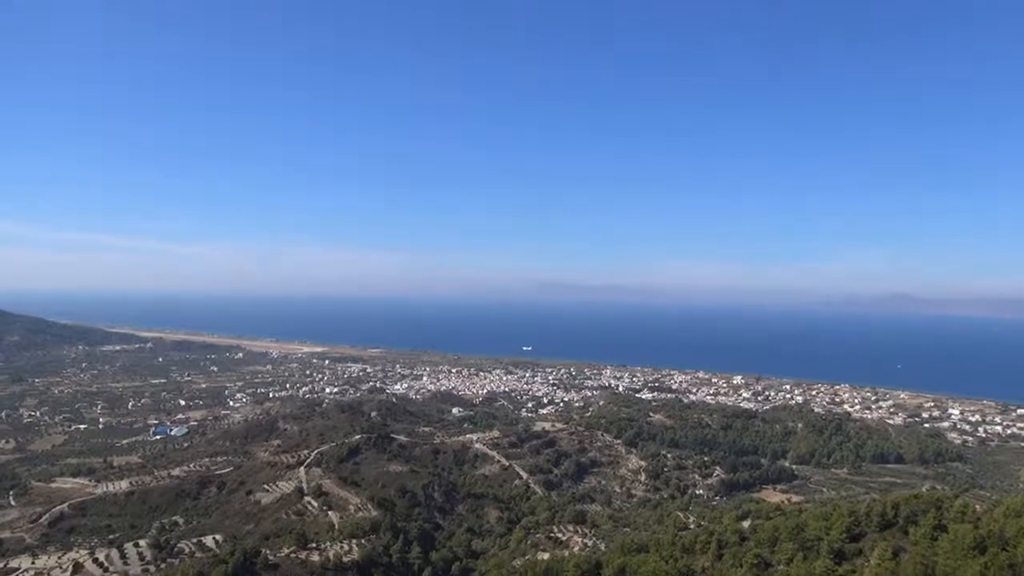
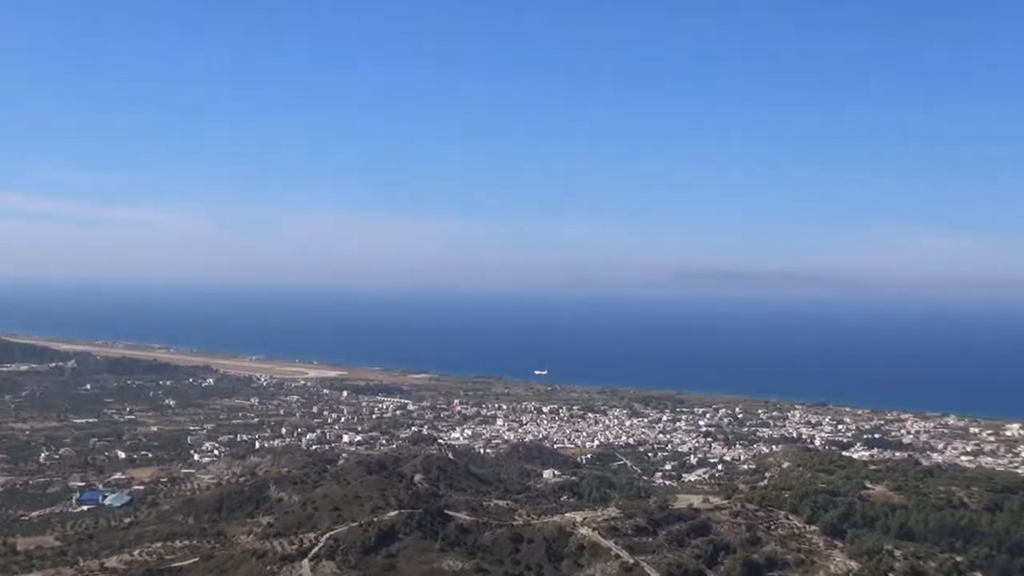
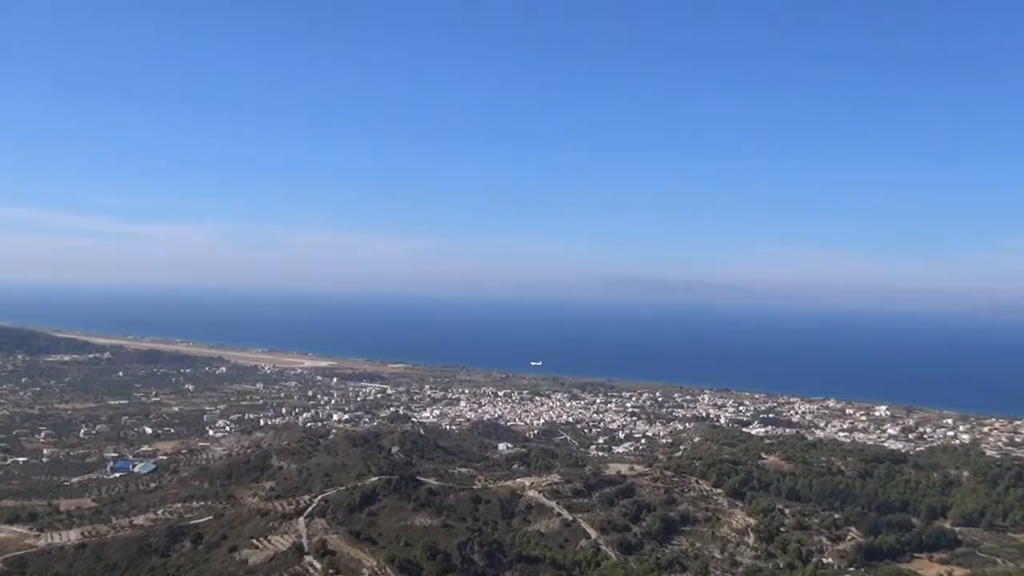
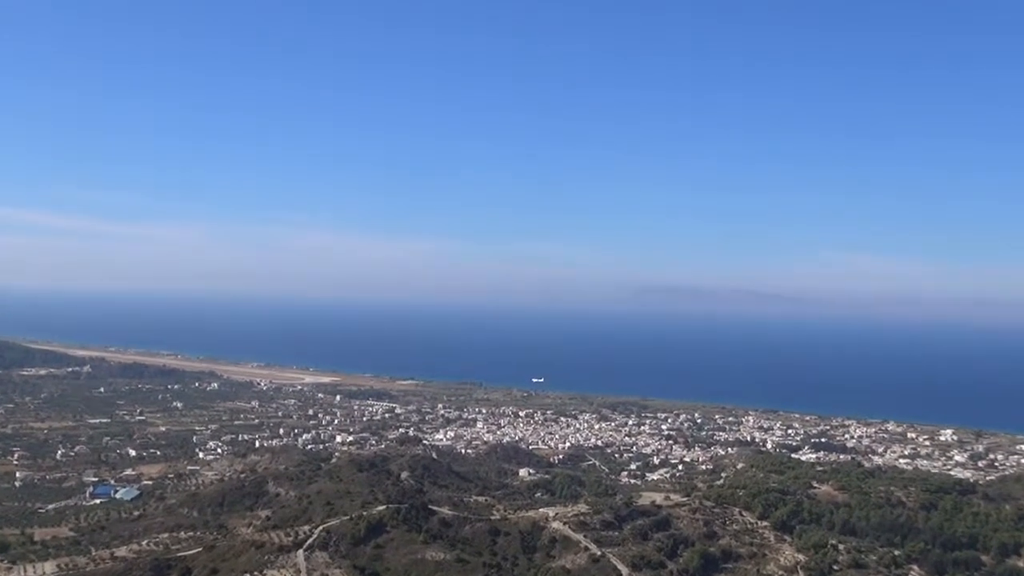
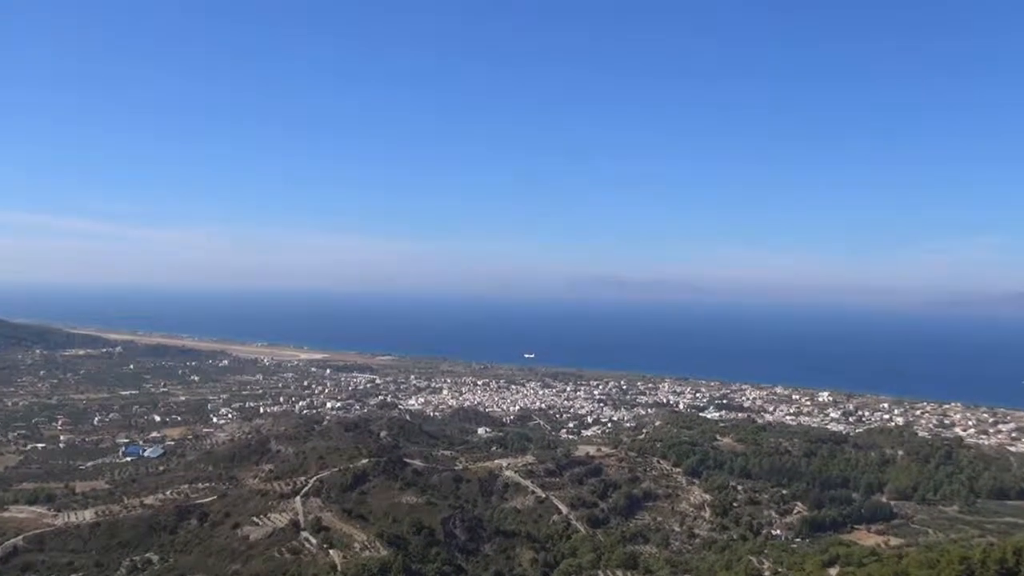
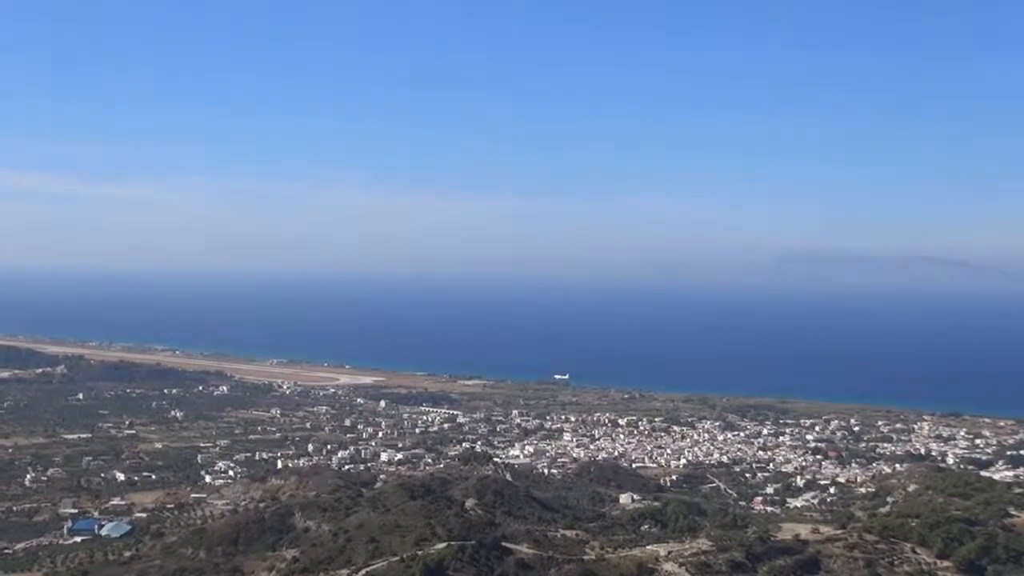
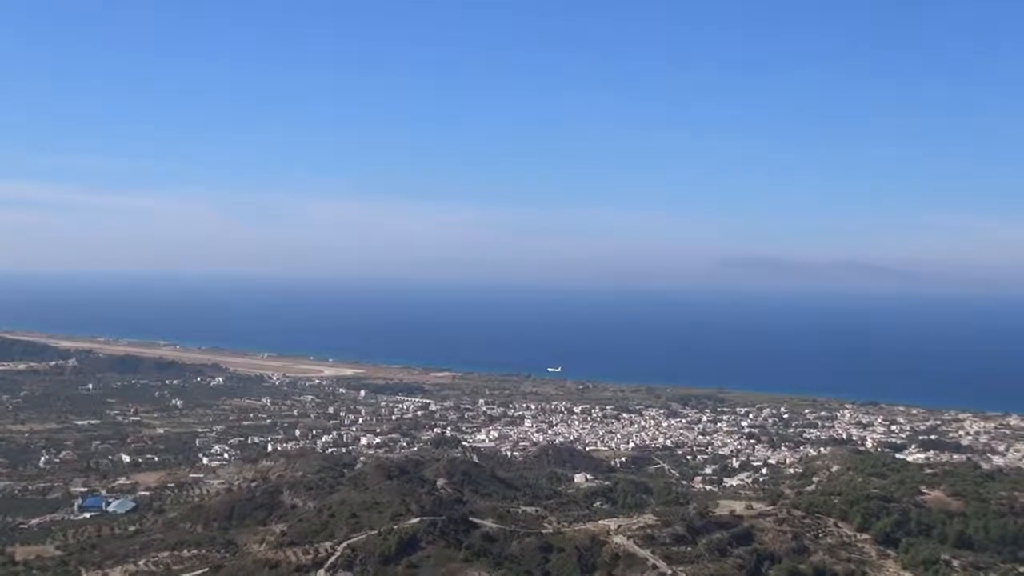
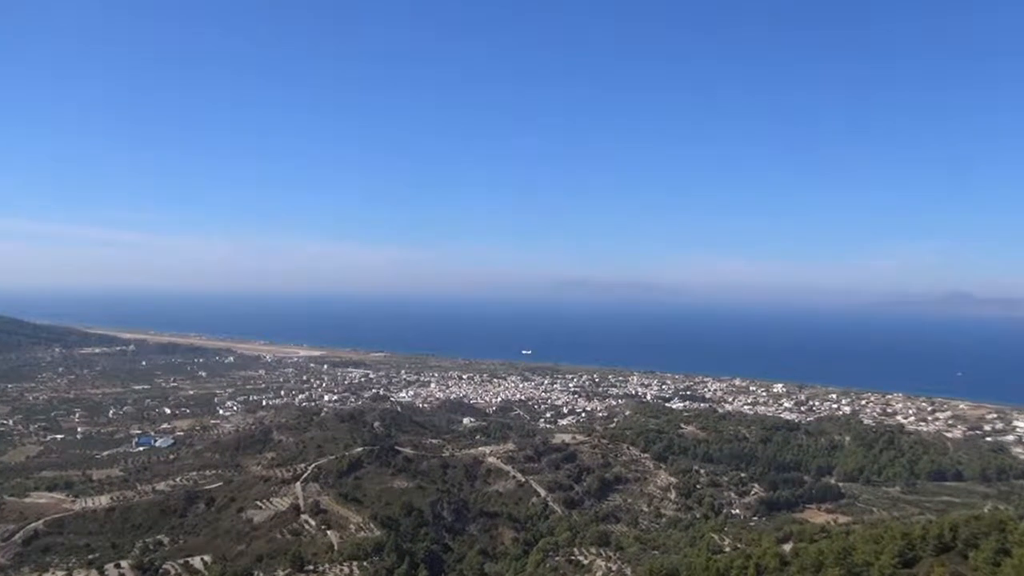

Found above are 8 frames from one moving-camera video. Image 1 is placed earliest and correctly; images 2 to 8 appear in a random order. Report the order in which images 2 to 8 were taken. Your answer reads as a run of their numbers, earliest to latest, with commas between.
8, 5, 3, 4, 2, 7, 6
